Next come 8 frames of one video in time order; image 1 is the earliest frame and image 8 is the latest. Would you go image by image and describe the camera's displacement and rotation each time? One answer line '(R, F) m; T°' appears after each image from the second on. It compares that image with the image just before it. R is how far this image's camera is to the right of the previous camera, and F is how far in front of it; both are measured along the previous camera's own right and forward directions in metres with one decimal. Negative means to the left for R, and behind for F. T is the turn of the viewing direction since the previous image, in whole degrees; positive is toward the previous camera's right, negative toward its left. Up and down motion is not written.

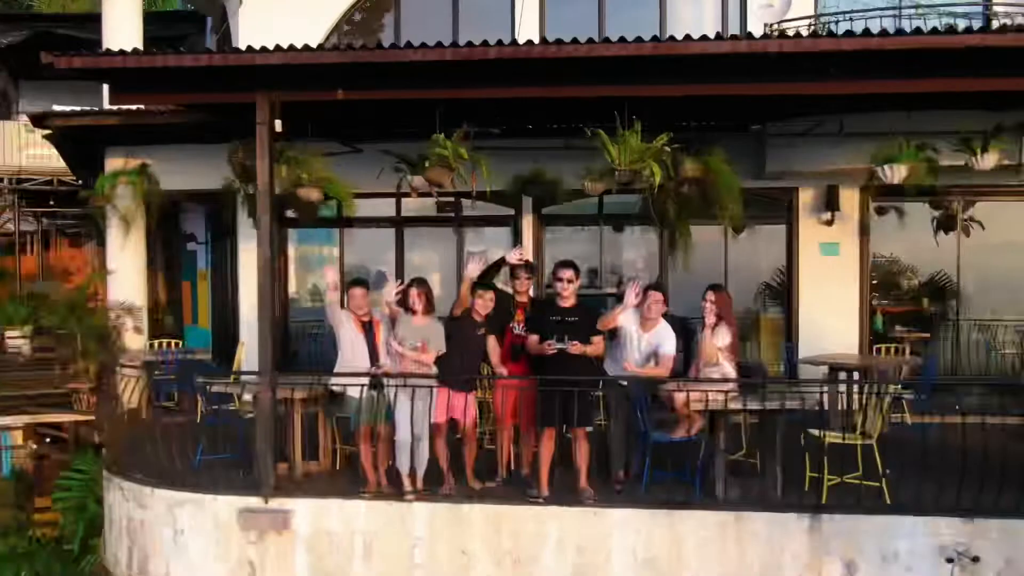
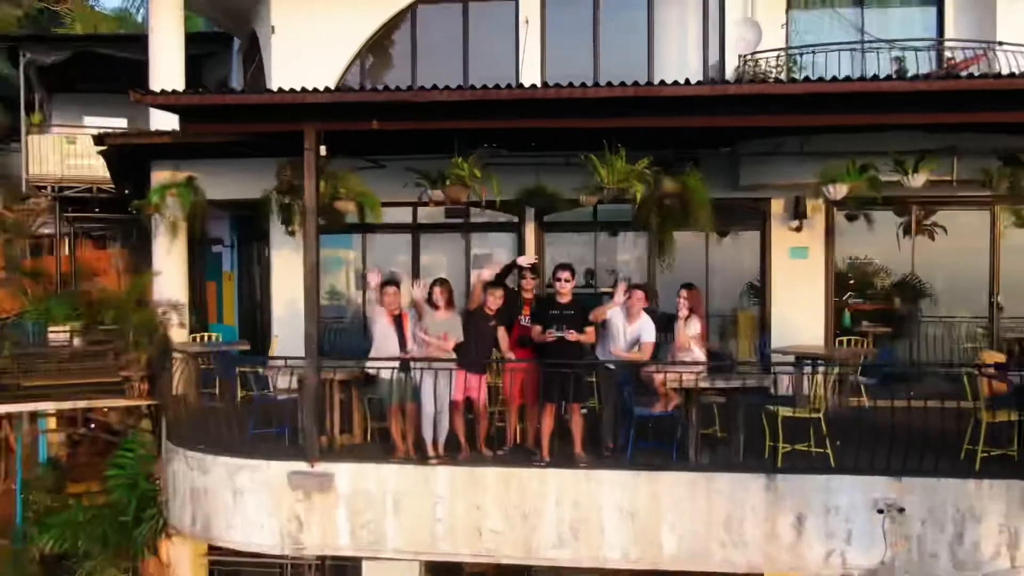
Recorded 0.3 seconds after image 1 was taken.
(0.0, -0.8) m; 0°
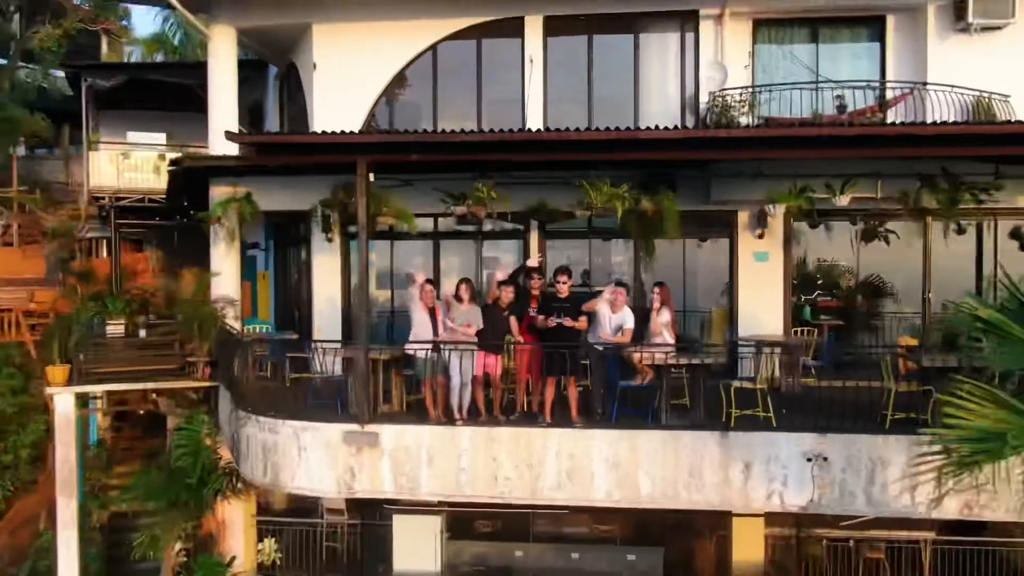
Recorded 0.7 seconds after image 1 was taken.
(-0.1, -1.3) m; 0°
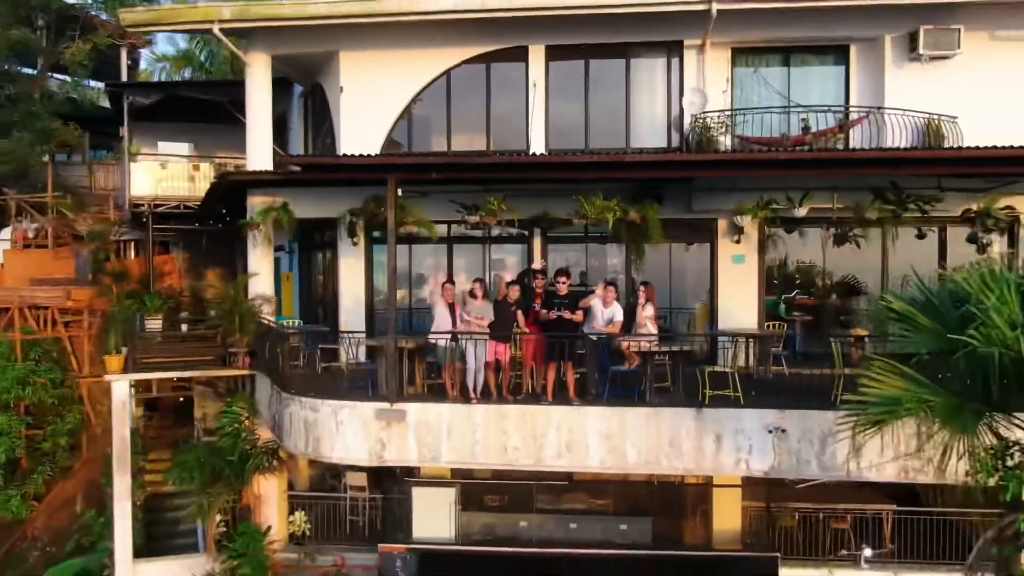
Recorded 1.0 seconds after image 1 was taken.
(-0.1, -1.1) m; 0°
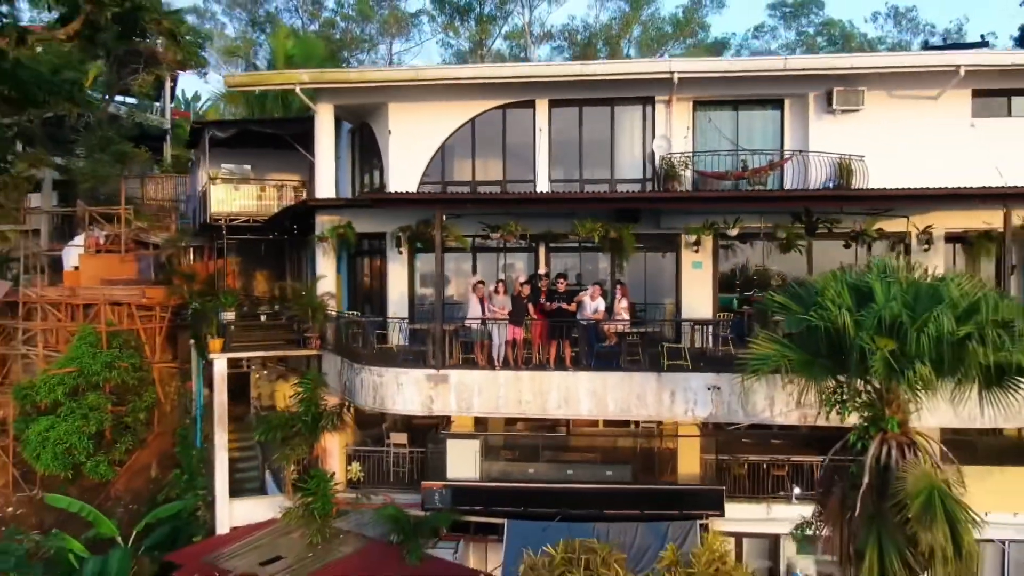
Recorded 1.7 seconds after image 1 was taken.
(-0.1, -2.9) m; 0°
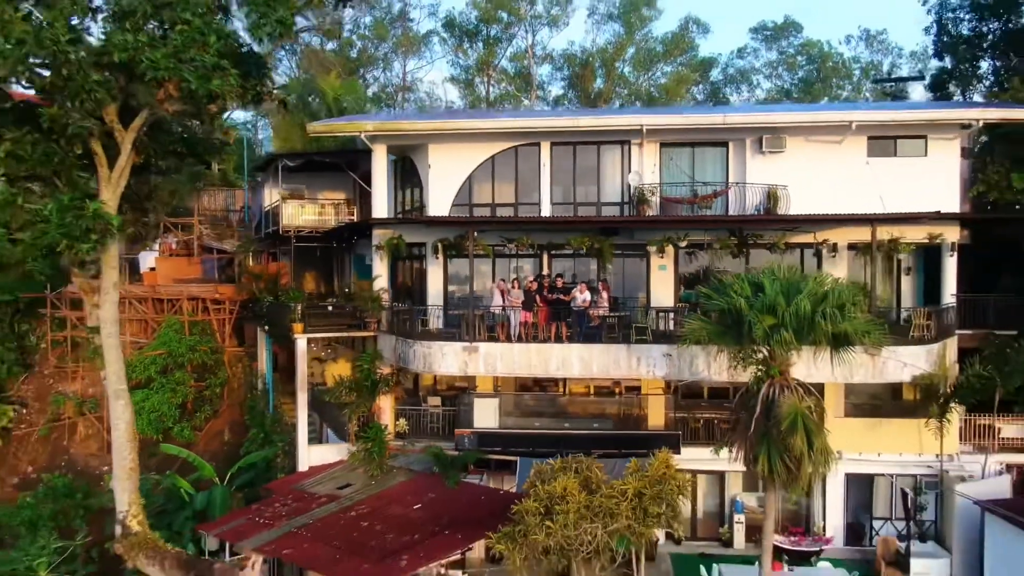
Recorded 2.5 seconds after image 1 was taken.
(-0.2, -4.1) m; 0°
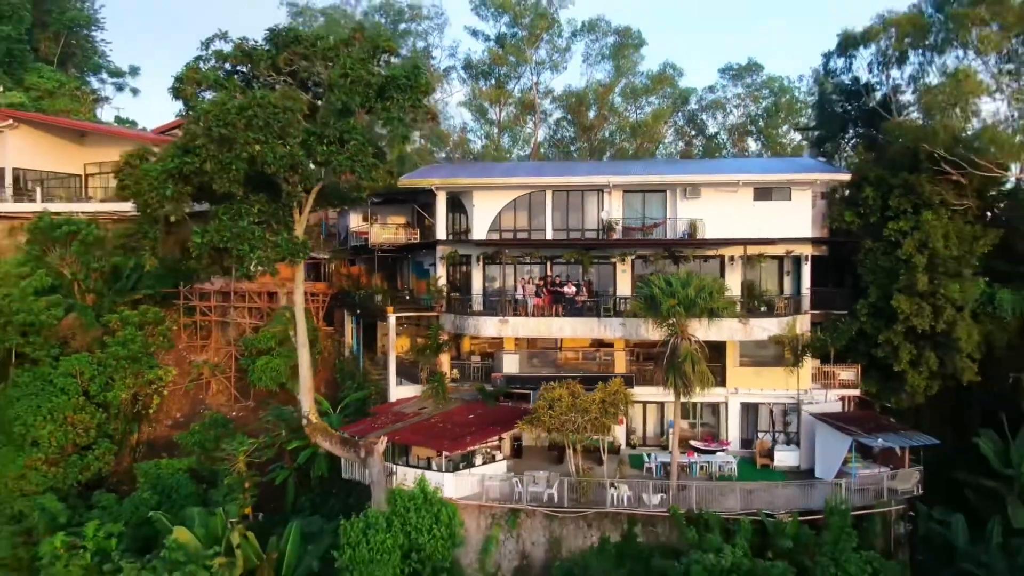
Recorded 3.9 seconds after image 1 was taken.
(-0.4, -9.4) m; 0°
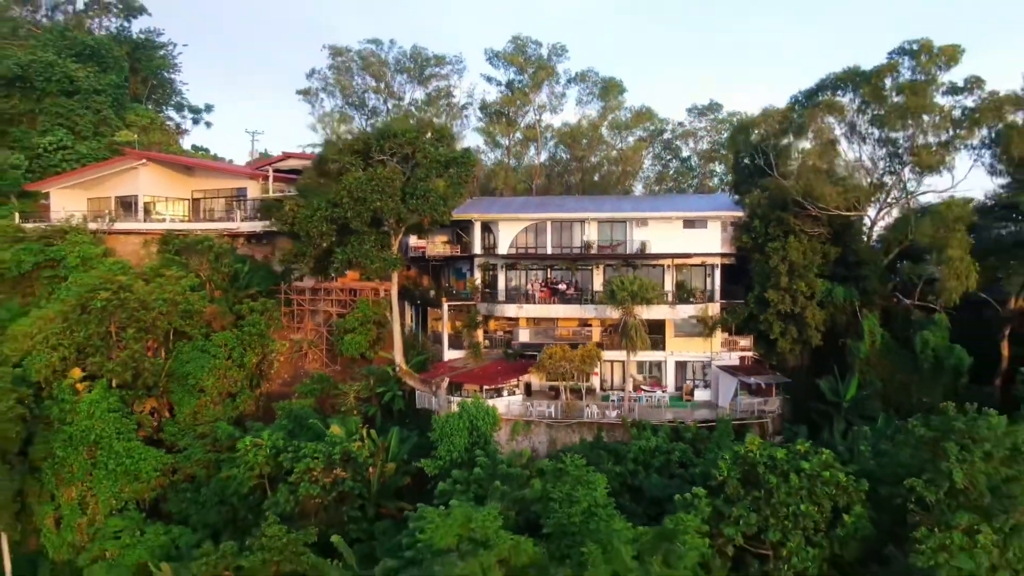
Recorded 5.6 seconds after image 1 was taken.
(-0.5, -13.5) m; 0°
